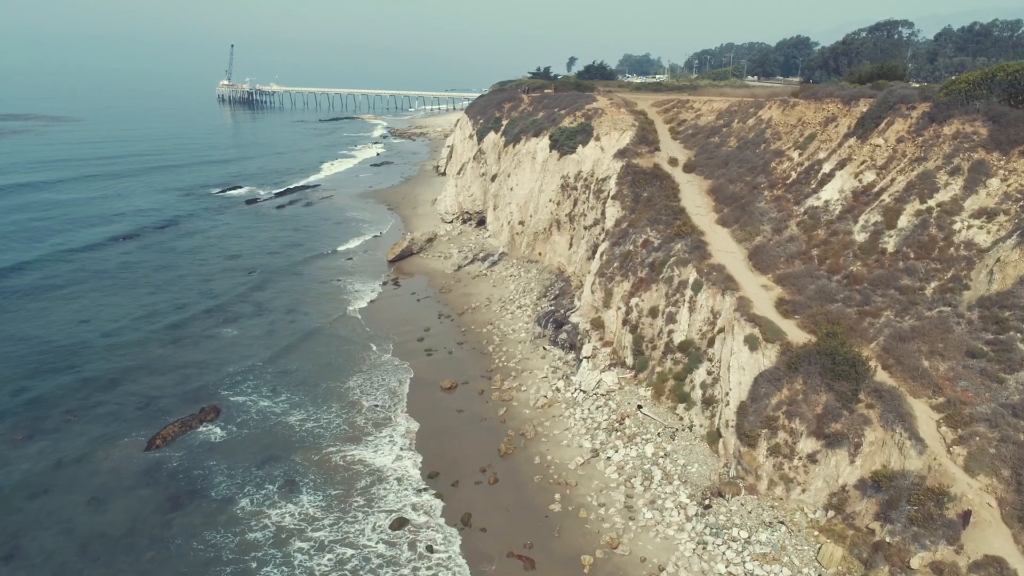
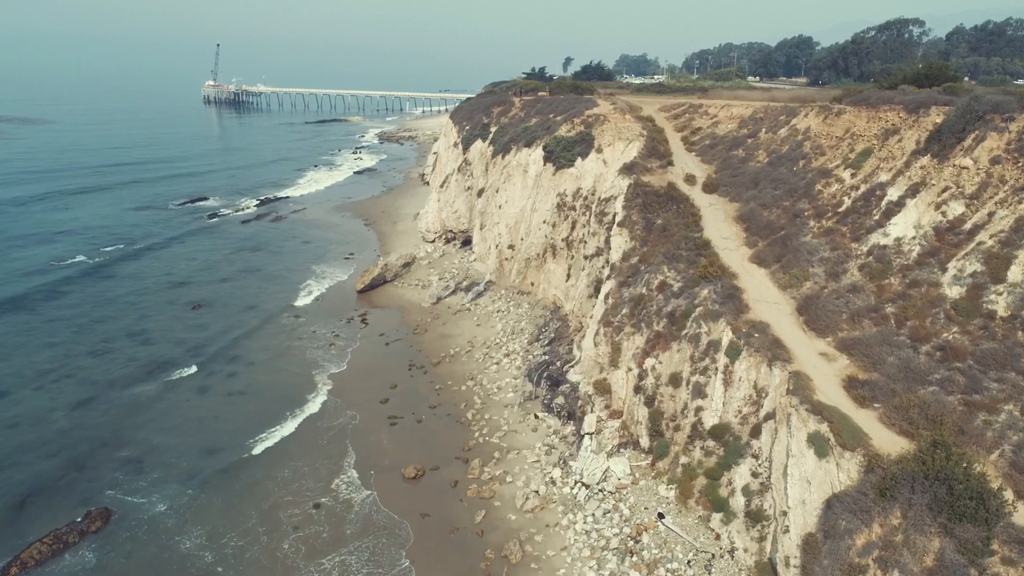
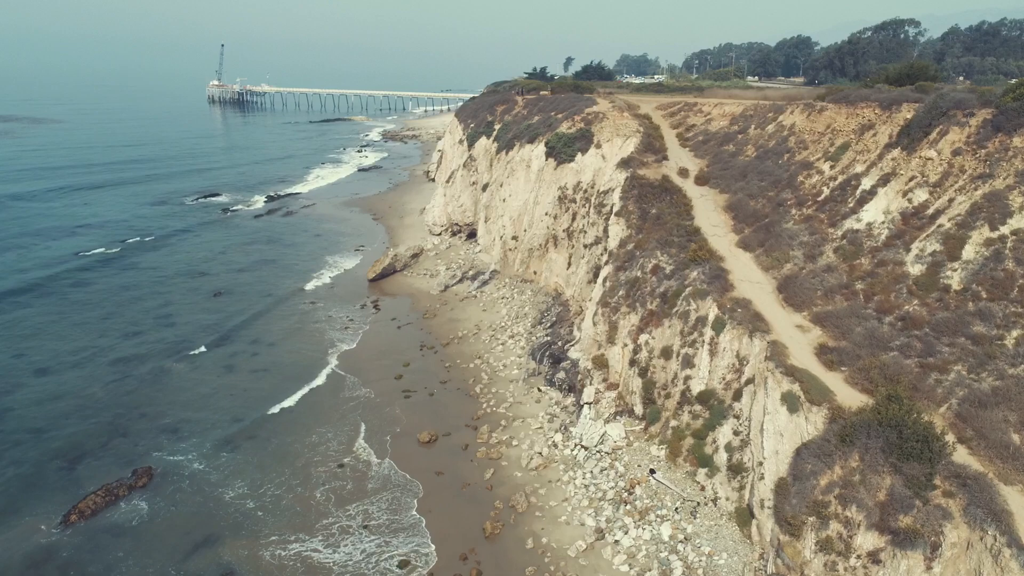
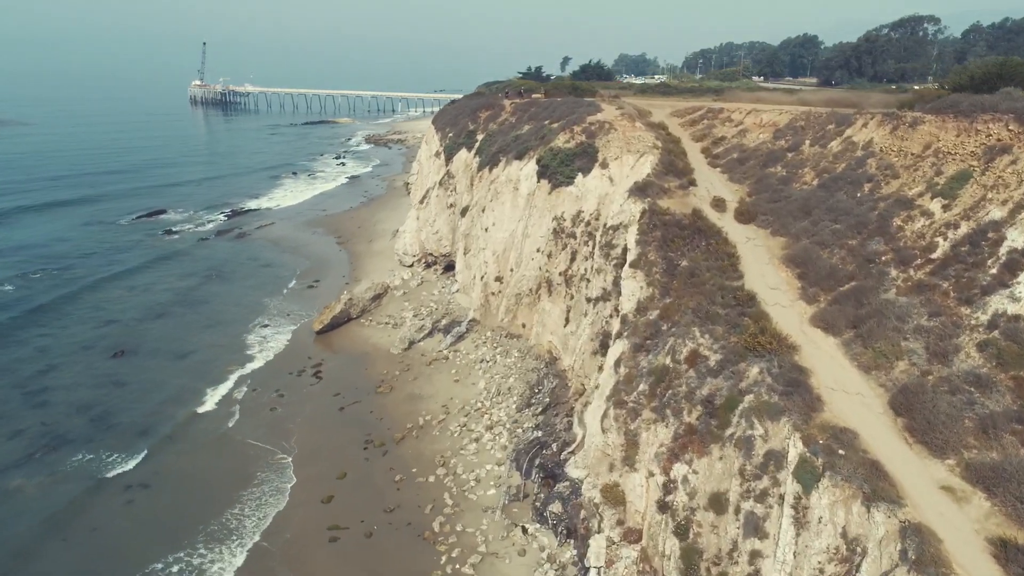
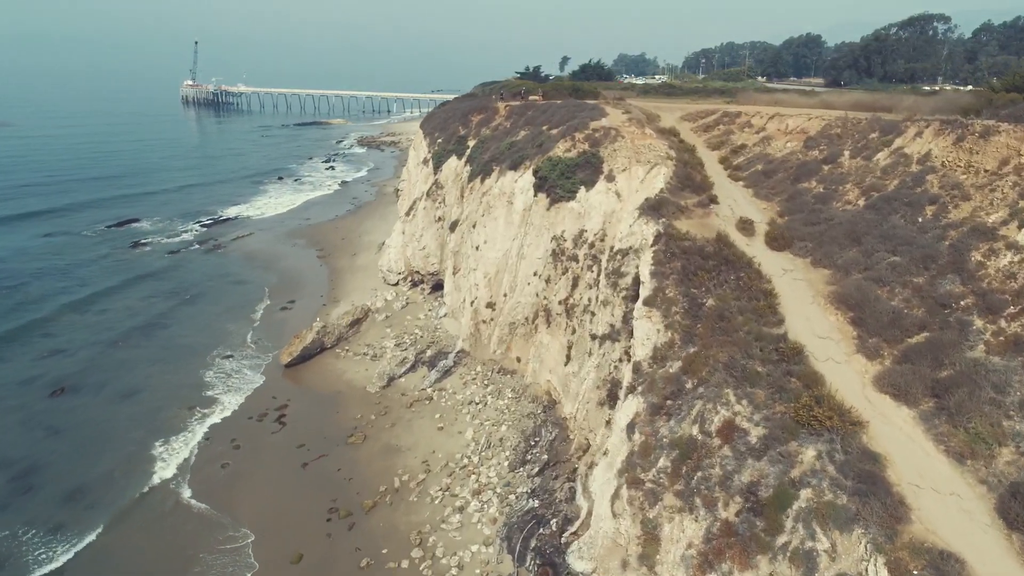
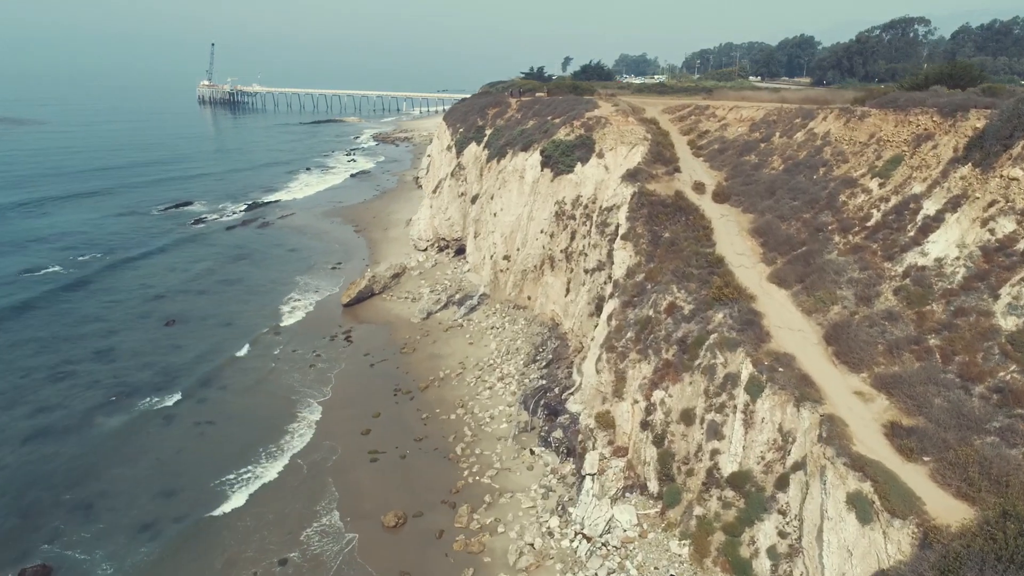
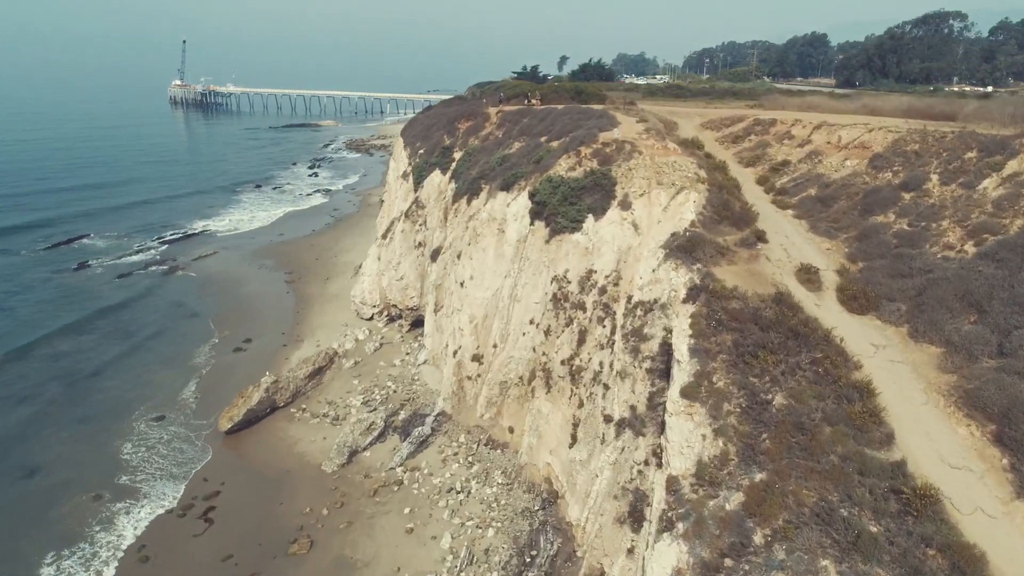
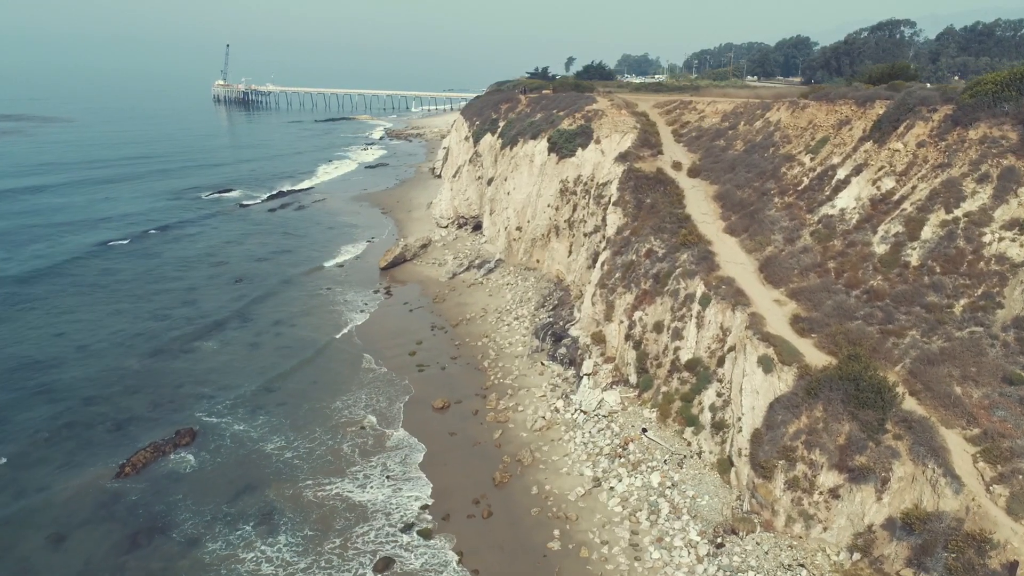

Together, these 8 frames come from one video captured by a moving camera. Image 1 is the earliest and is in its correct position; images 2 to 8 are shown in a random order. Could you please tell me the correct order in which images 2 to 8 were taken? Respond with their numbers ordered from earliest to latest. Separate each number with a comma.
8, 3, 2, 6, 4, 5, 7
